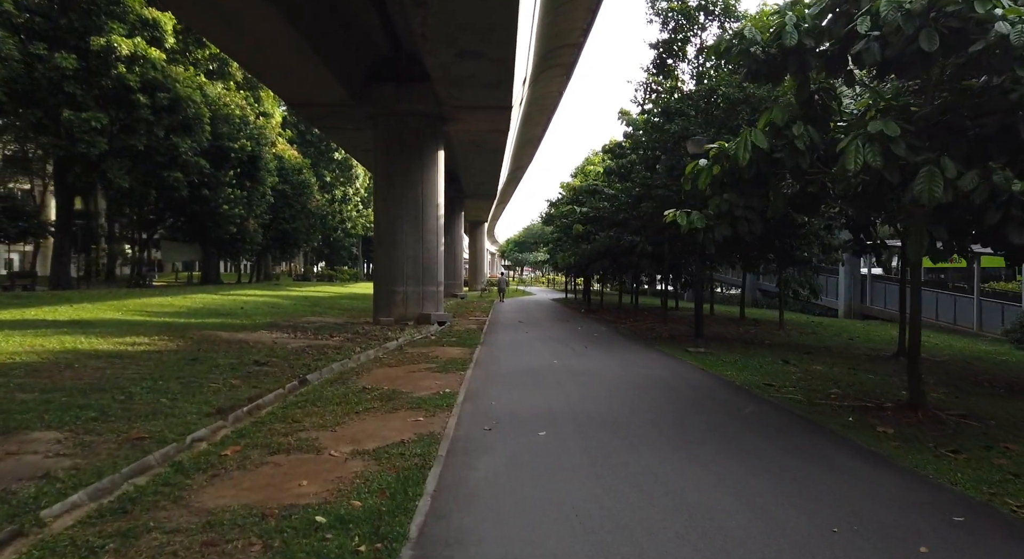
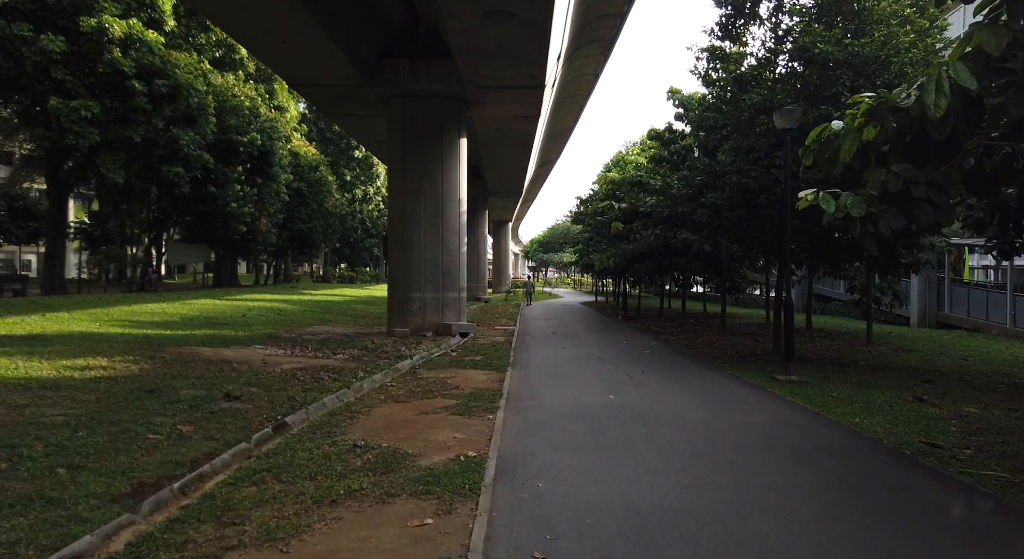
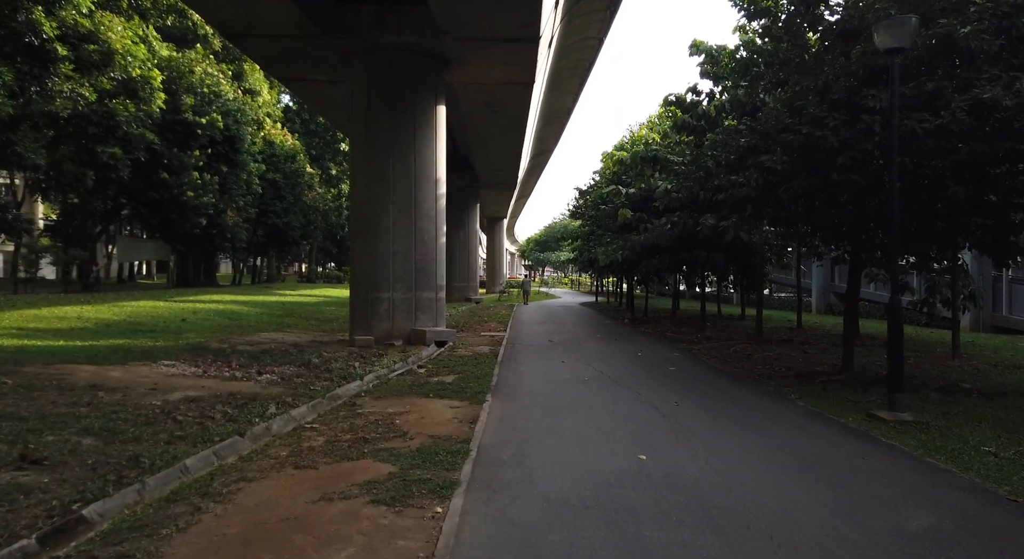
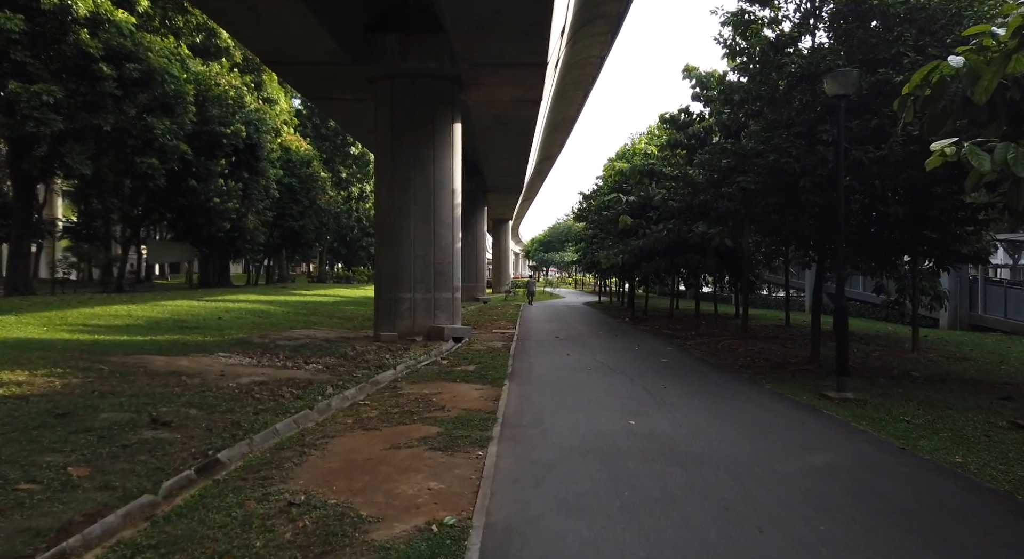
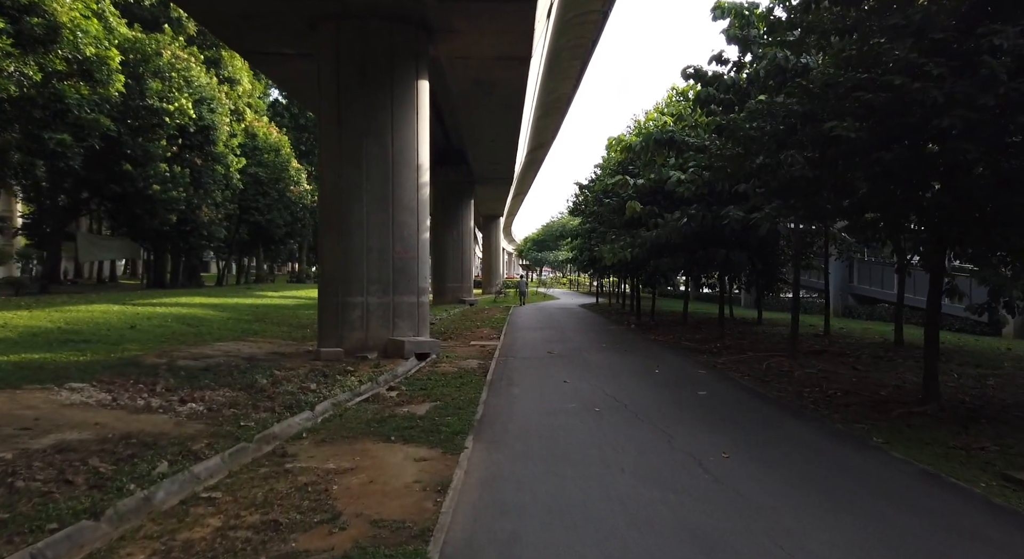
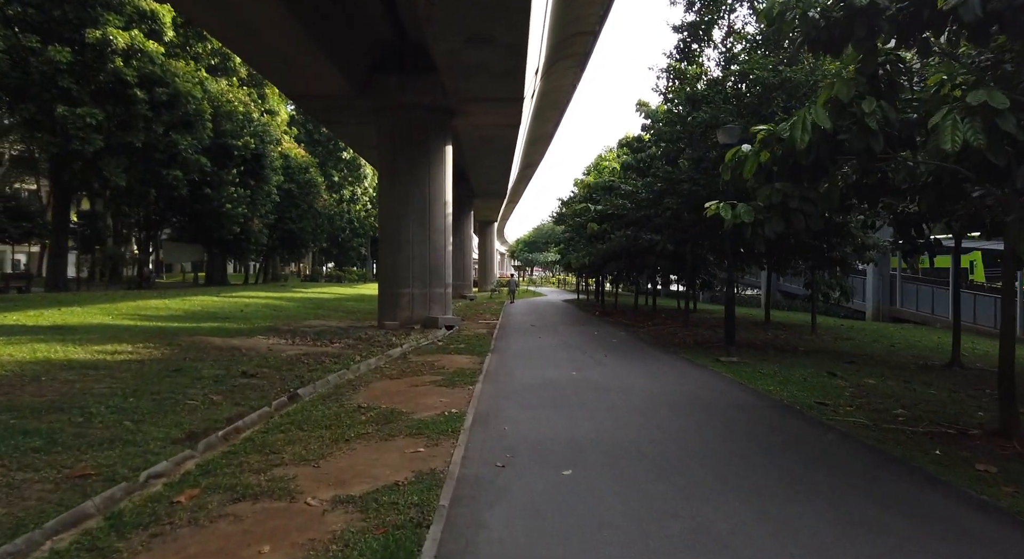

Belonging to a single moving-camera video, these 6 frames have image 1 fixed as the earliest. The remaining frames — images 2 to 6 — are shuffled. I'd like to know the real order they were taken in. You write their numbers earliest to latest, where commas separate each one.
6, 2, 4, 3, 5
